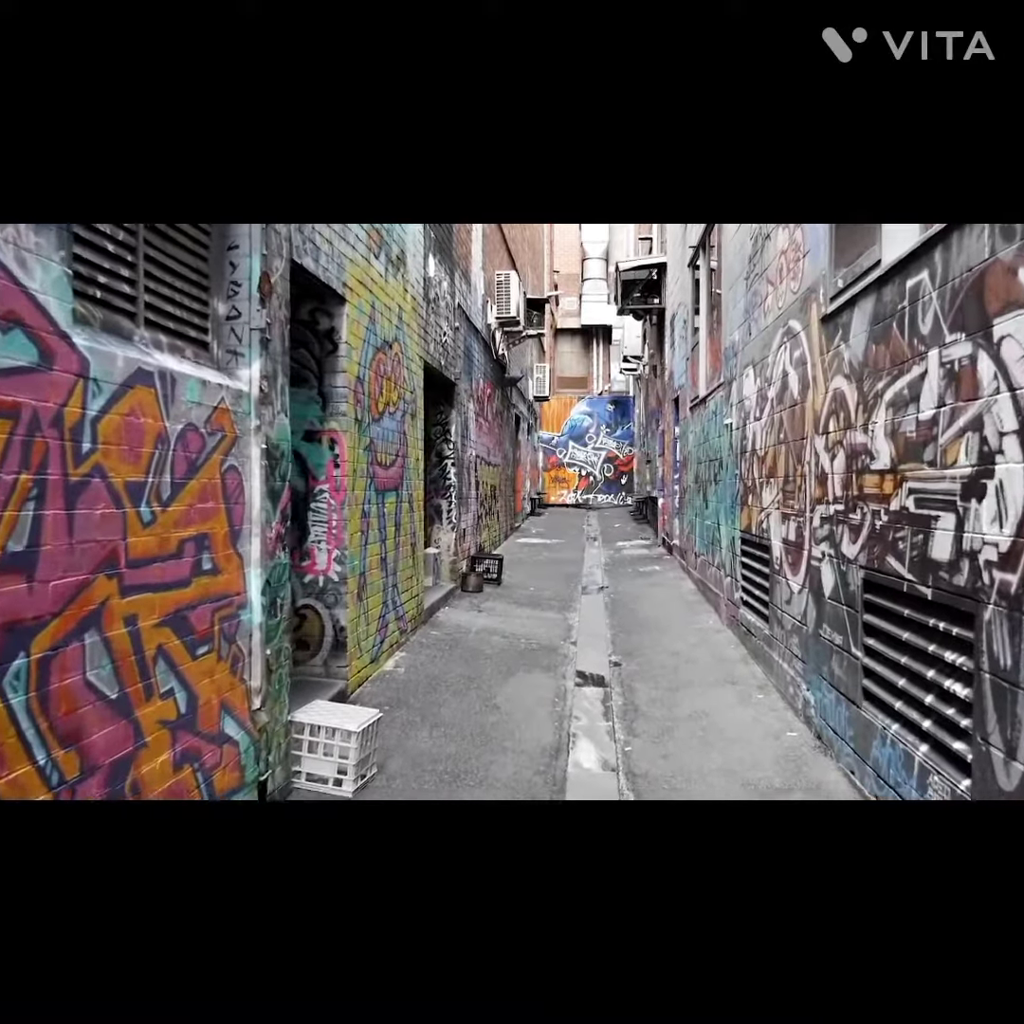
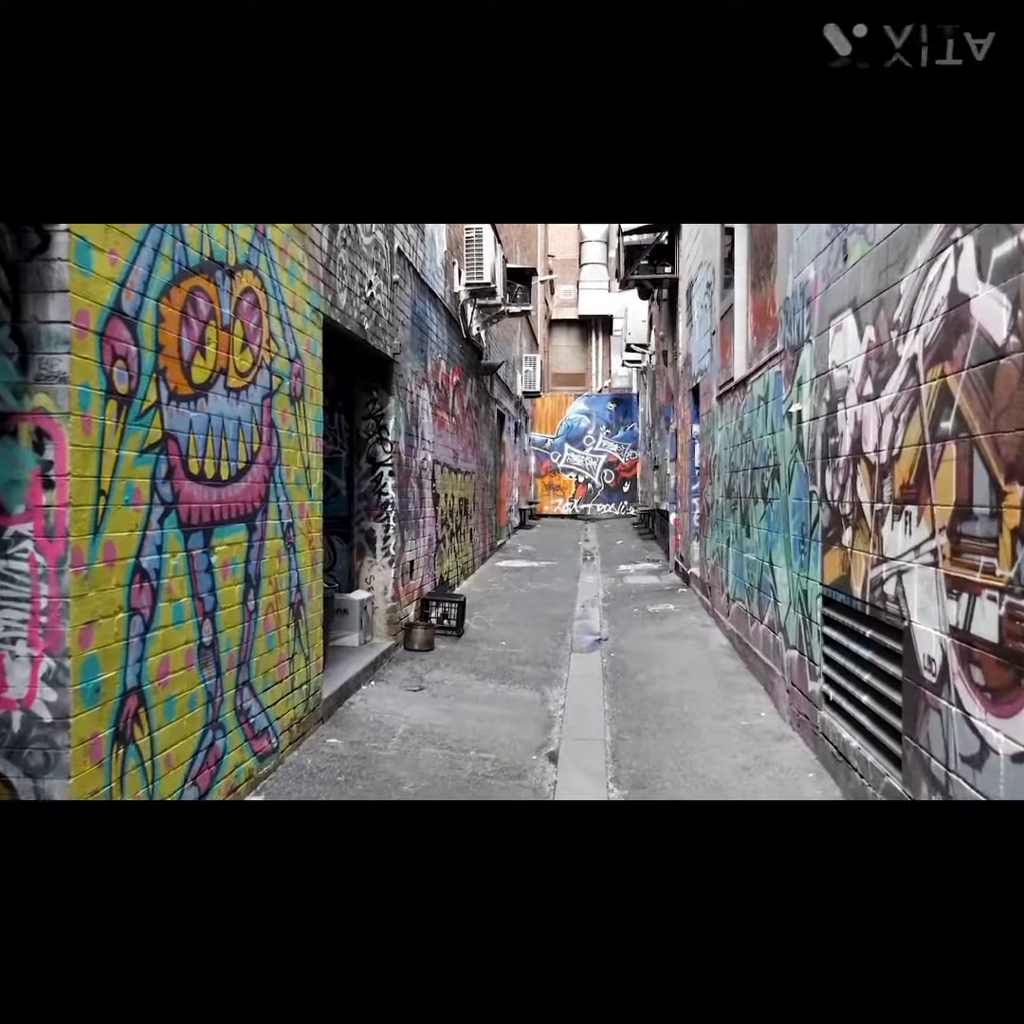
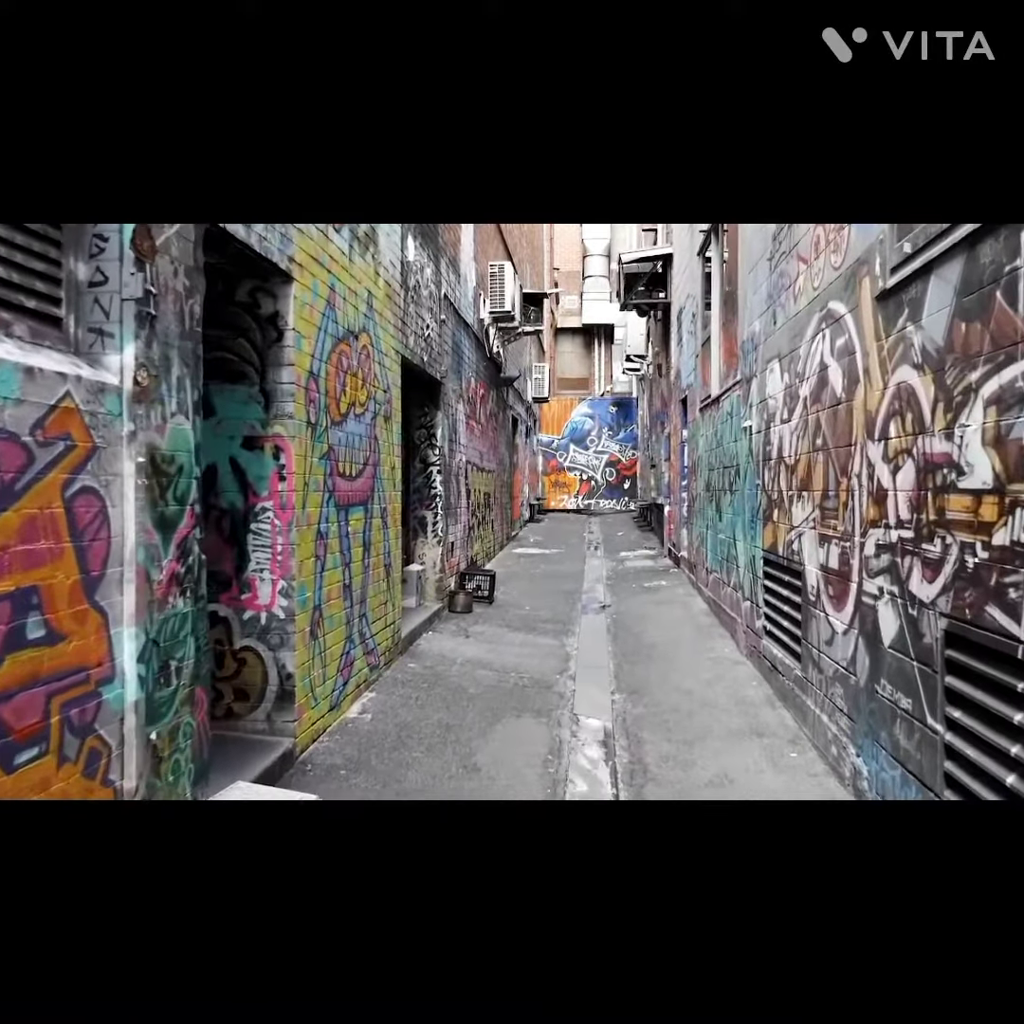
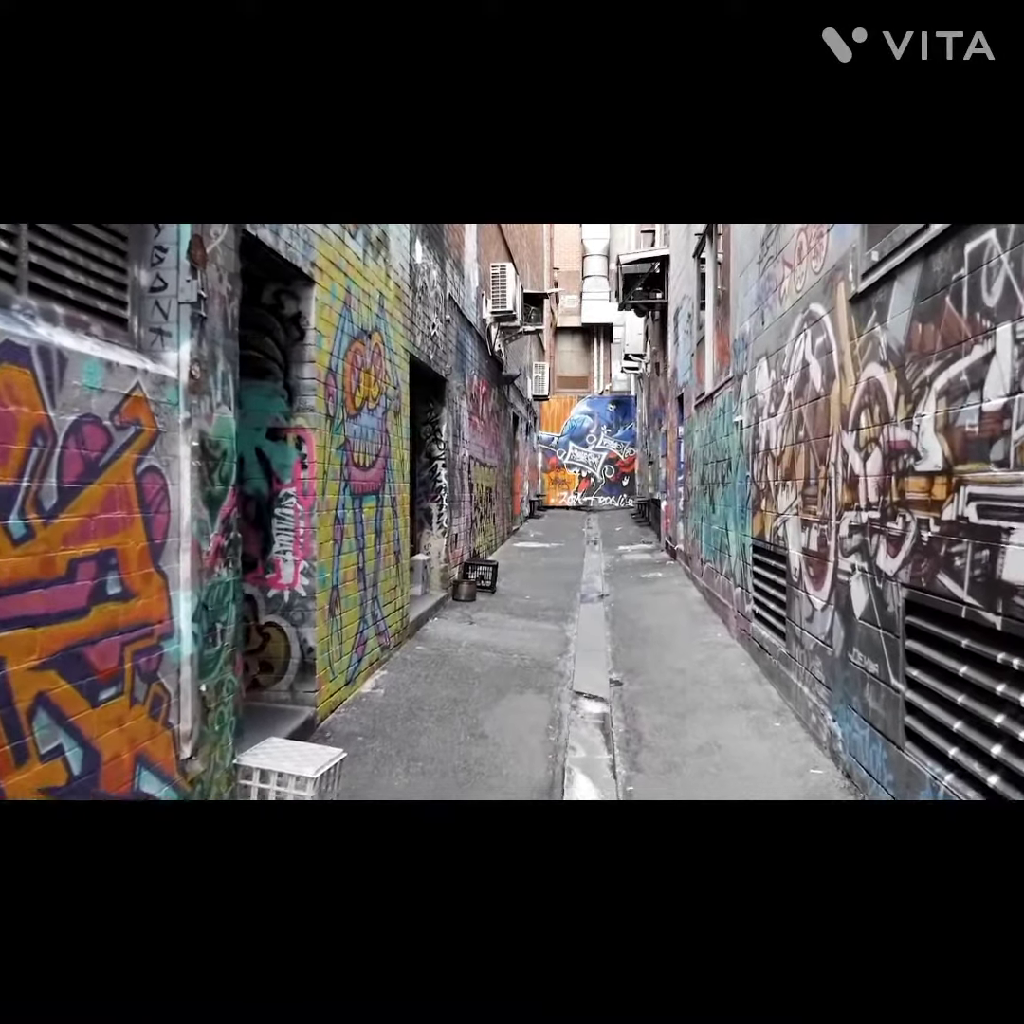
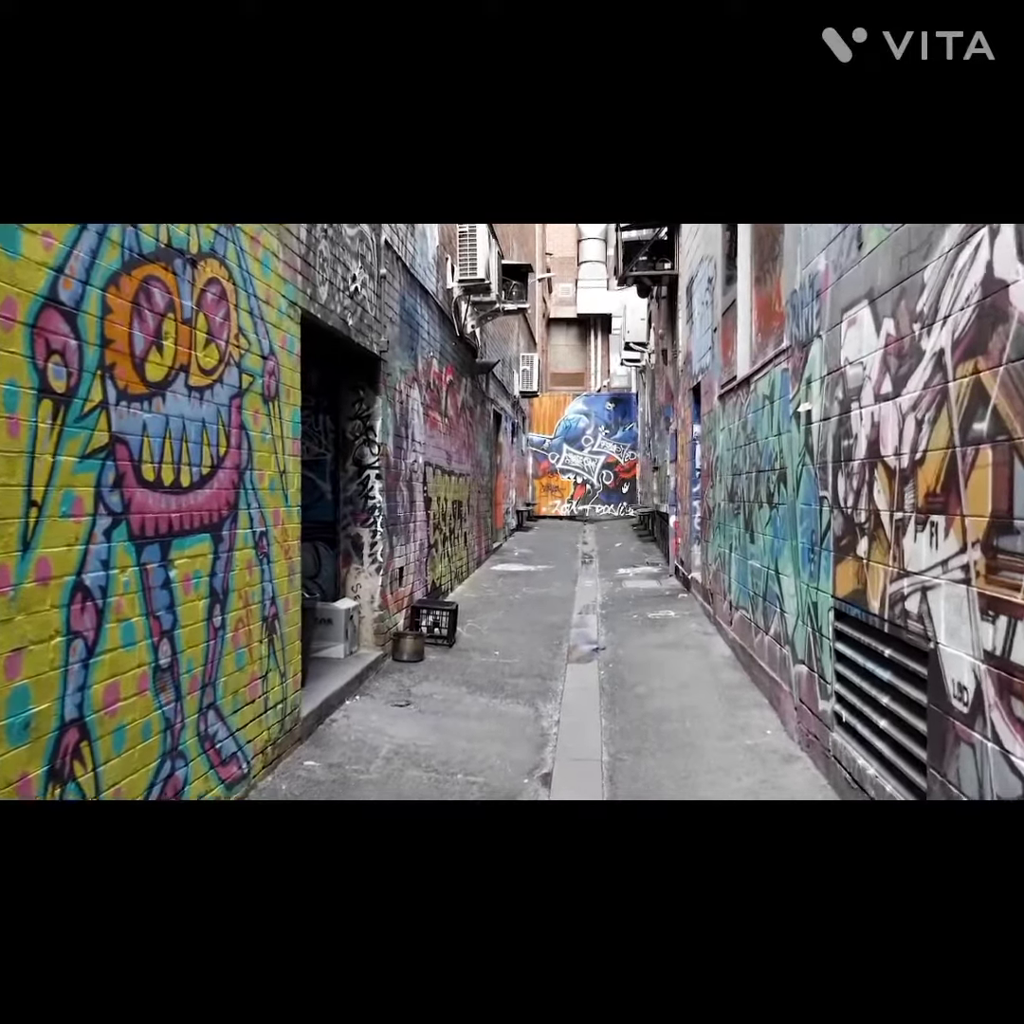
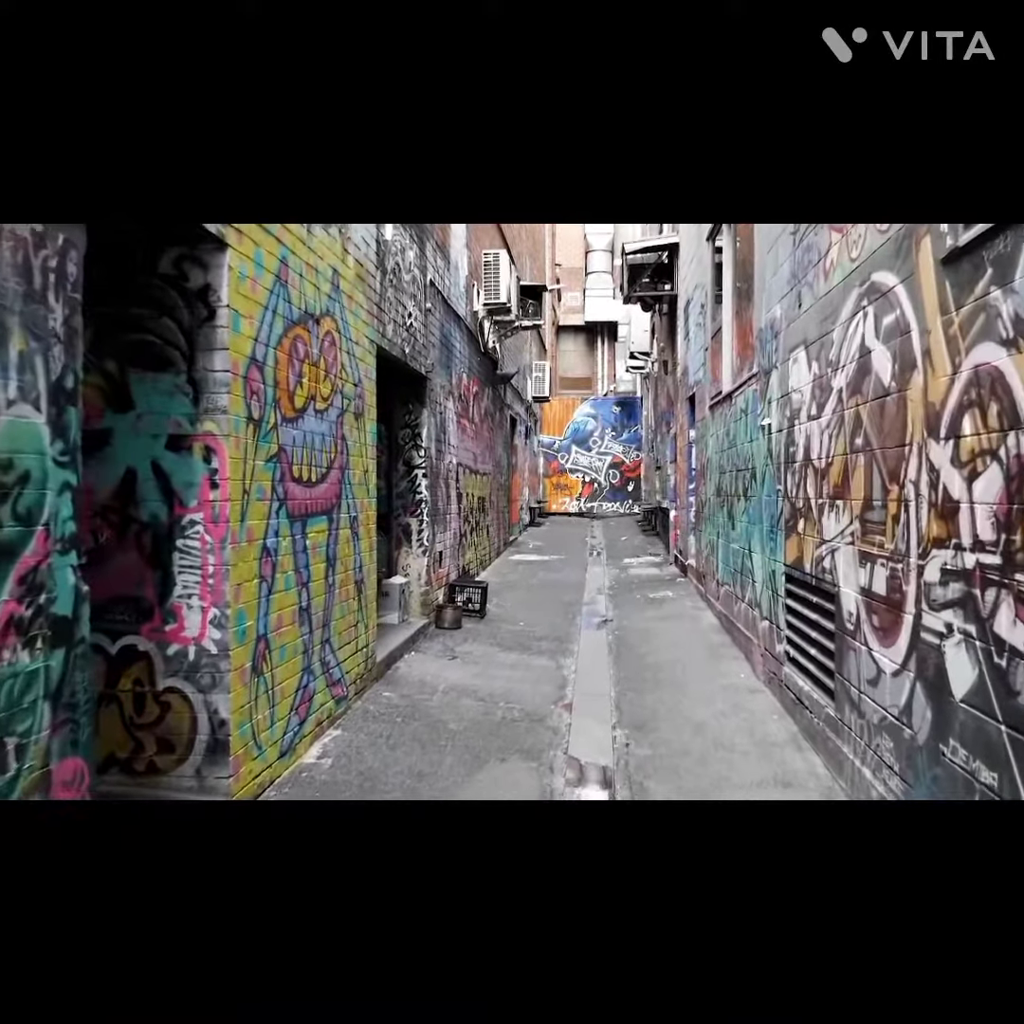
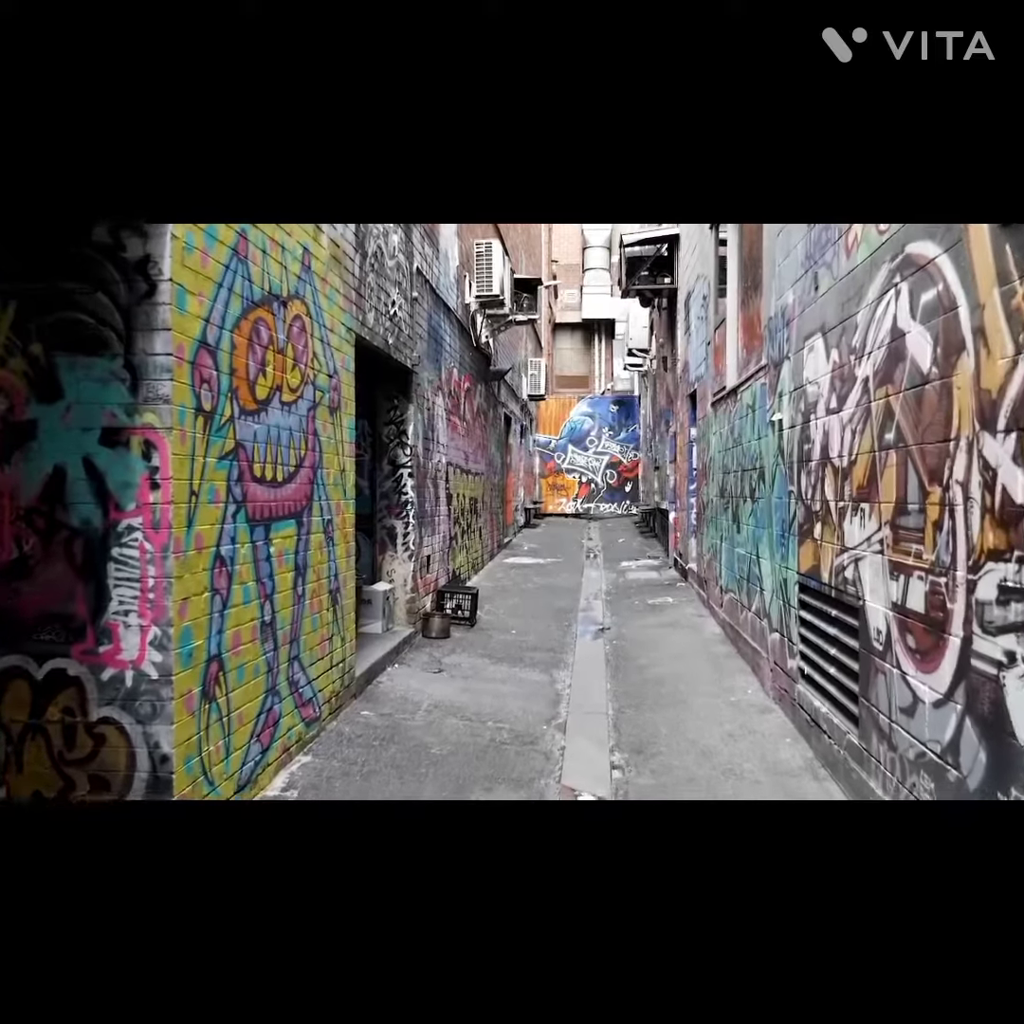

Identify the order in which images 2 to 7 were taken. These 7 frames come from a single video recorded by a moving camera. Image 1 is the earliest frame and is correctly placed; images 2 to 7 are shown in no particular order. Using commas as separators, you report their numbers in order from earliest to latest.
4, 3, 6, 7, 2, 5
